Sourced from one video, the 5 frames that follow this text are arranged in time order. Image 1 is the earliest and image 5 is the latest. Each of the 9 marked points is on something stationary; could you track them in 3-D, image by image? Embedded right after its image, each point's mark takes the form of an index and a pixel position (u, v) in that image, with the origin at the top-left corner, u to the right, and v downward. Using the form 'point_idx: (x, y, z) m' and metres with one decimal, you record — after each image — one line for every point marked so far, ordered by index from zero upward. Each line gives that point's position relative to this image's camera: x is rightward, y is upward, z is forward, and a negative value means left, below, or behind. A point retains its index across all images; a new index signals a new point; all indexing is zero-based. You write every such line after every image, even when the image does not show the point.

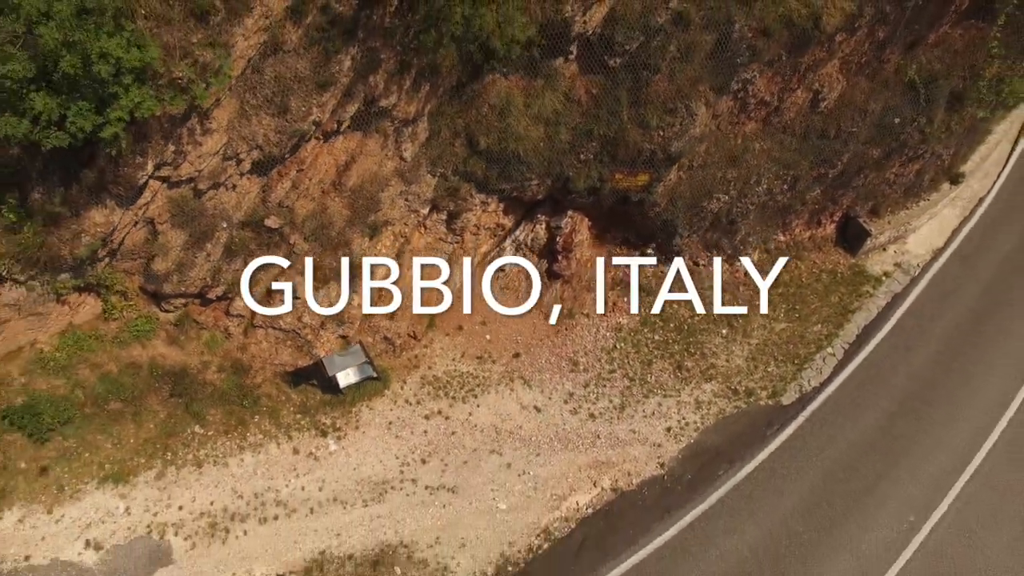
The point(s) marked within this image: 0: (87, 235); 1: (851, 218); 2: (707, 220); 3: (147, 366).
0: (-5.3, +0.7, +8.6) m
1: (+6.5, +1.2, +13.2) m
2: (+3.2, +1.1, +11.4) m
3: (-5.6, -1.2, +10.4) m
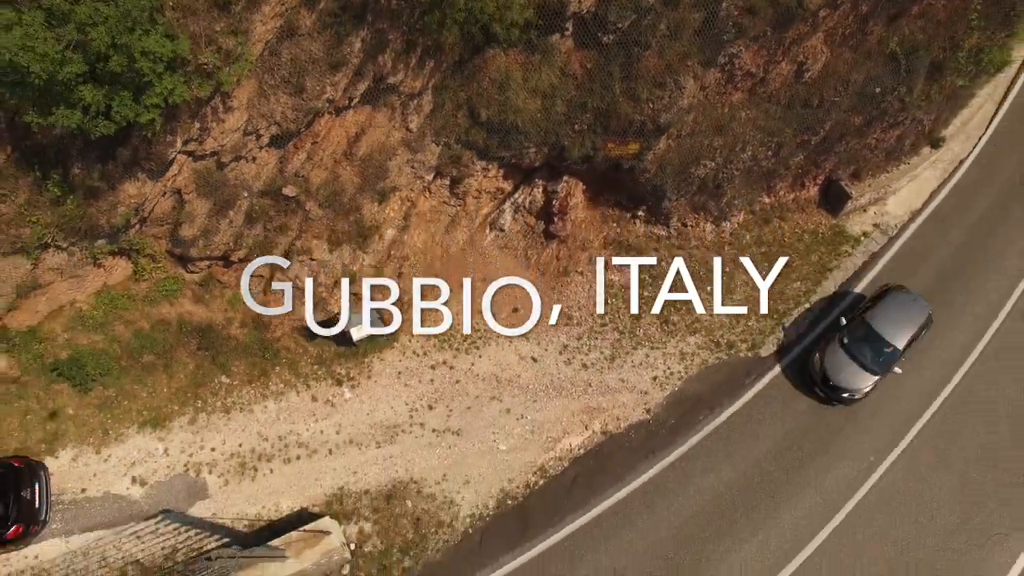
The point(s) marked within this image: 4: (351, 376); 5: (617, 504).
0: (-5.3, +1.1, +9.3) m
1: (+6.4, +2.1, +13.9) m
2: (+3.2, +1.9, +12.1) m
3: (-5.6, -0.5, +11.3) m
4: (-2.7, -1.5, +11.7) m
5: (+1.7, -3.5, +11.1) m
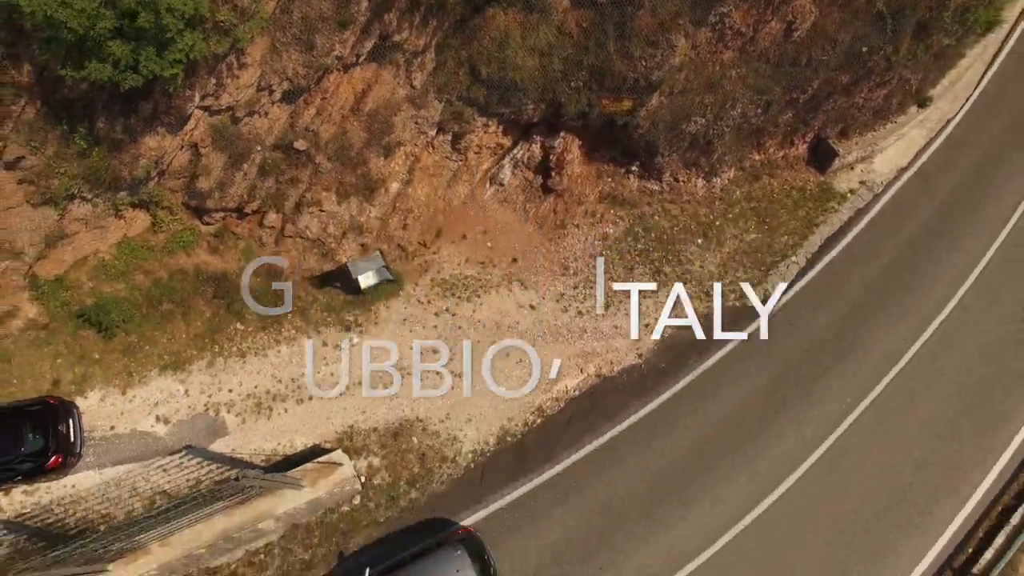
0: (-5.3, +1.9, +9.9) m
1: (+6.4, +3.0, +14.4) m
2: (+3.2, +2.7, +12.6) m
3: (-5.6, +0.3, +12.0) m
4: (-2.8, -0.6, +12.3) m
5: (+1.7, -2.7, +11.9) m
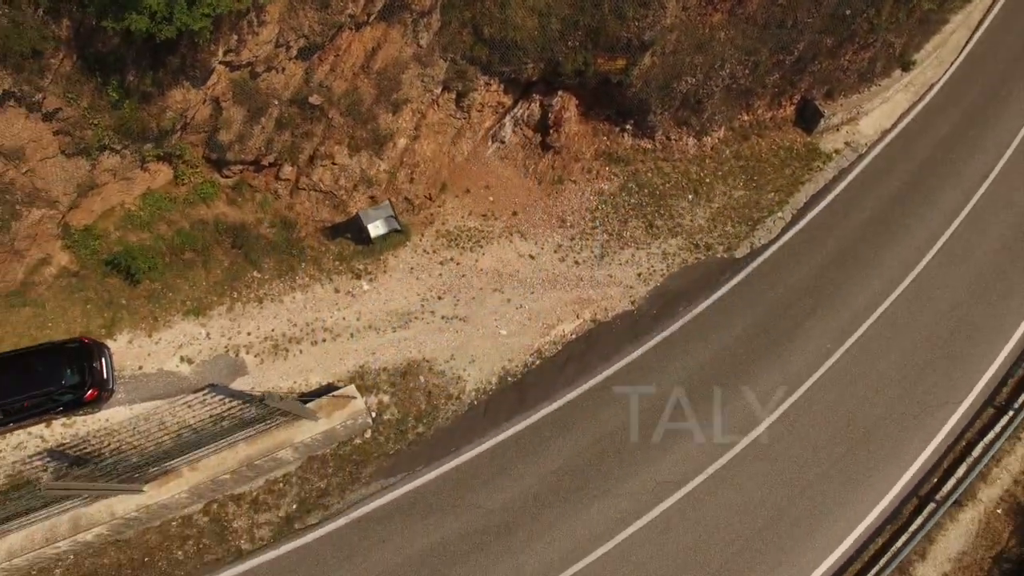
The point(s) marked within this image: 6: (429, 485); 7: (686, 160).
0: (-5.3, +2.8, +10.6) m
1: (+6.4, +4.0, +15.1) m
2: (+3.2, +3.7, +13.3) m
3: (-5.6, +1.3, +12.7) m
4: (-2.8, +0.3, +13.1) m
5: (+1.7, -1.7, +12.8) m
6: (-1.5, -3.5, +11.9) m
7: (+3.7, +2.7, +14.6) m
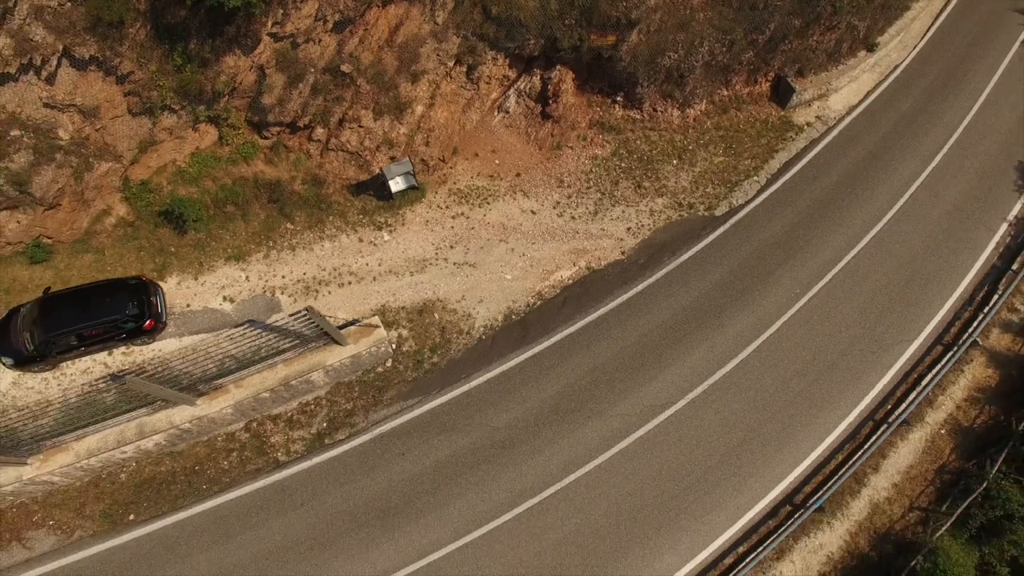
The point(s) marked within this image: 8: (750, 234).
0: (-5.2, +3.9, +12.4) m
1: (+6.5, +5.1, +16.8) m
2: (+3.3, +4.7, +15.1) m
3: (-5.5, +2.3, +14.5) m
4: (-2.7, +1.4, +14.9) m
5: (+1.8, -0.7, +14.5) m
6: (-1.4, -2.4, +13.6) m
7: (+3.8, +3.8, +16.3) m
8: (+5.4, +1.2, +15.5) m
